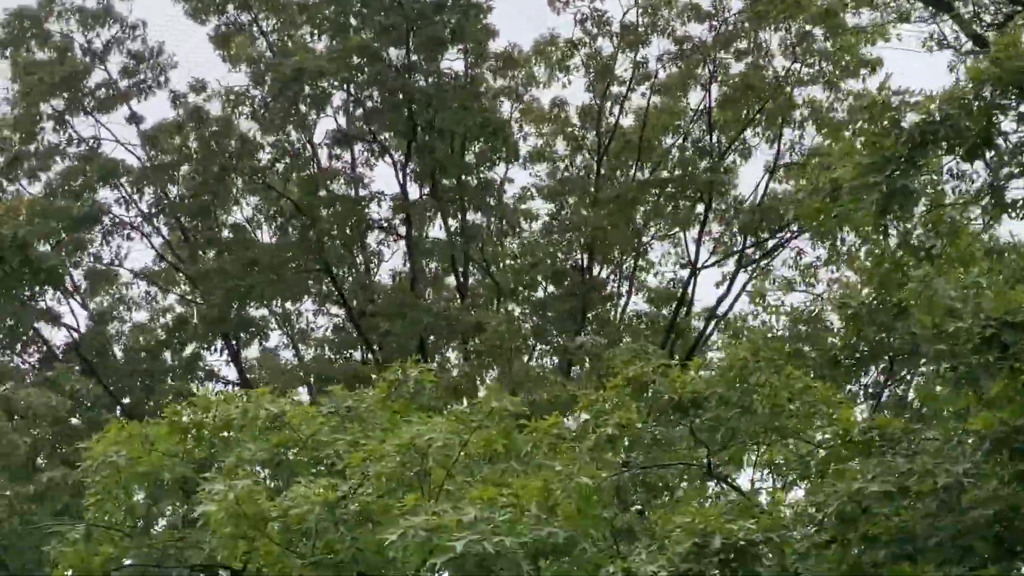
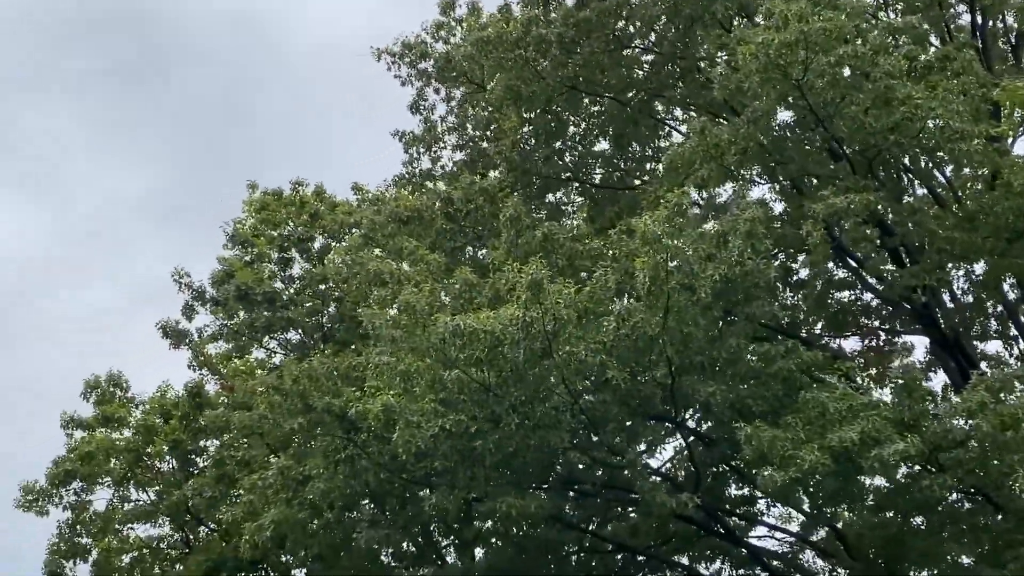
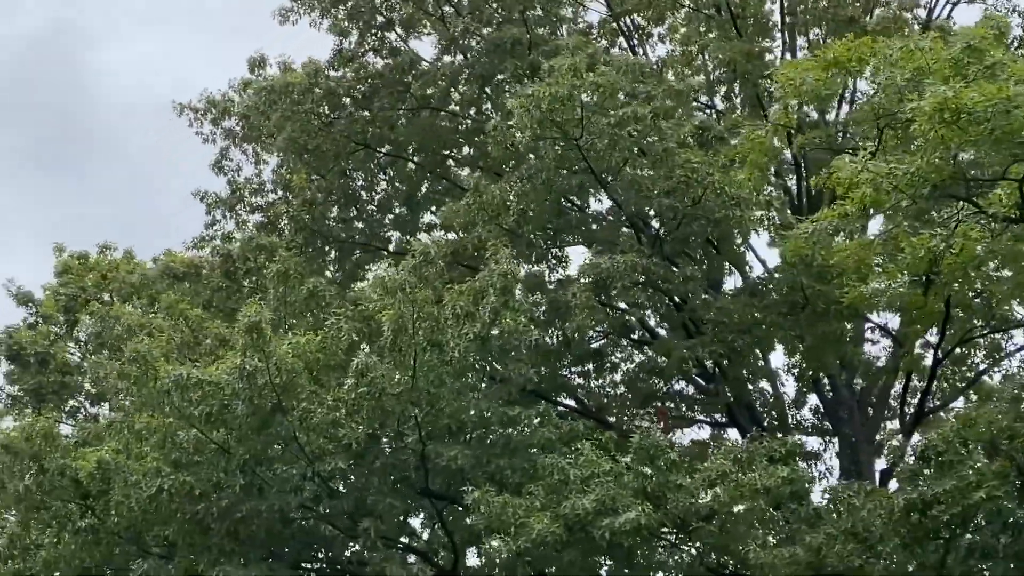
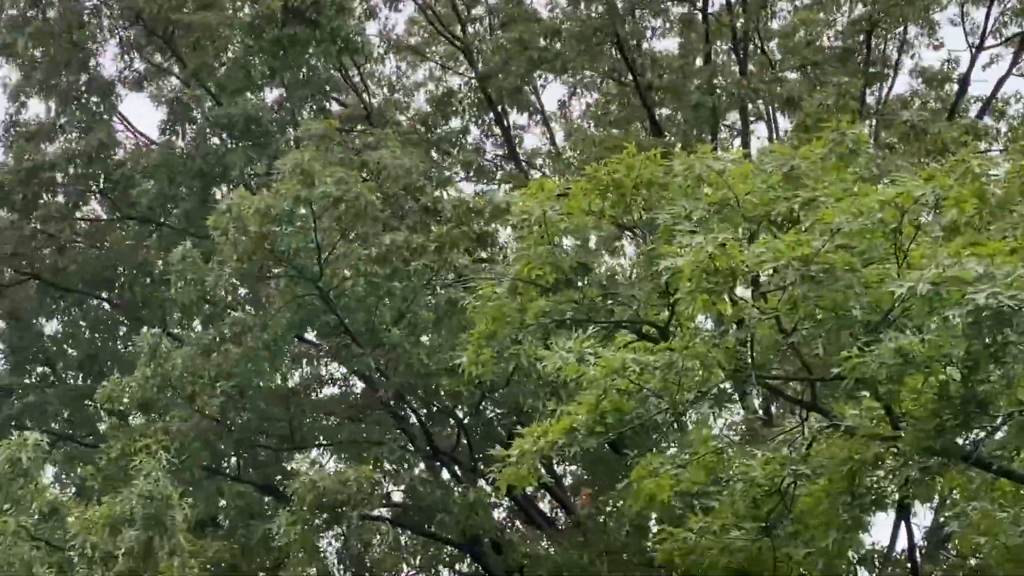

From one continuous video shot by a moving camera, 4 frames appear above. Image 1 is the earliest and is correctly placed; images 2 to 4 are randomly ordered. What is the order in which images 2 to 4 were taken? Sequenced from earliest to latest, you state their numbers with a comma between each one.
4, 3, 2
